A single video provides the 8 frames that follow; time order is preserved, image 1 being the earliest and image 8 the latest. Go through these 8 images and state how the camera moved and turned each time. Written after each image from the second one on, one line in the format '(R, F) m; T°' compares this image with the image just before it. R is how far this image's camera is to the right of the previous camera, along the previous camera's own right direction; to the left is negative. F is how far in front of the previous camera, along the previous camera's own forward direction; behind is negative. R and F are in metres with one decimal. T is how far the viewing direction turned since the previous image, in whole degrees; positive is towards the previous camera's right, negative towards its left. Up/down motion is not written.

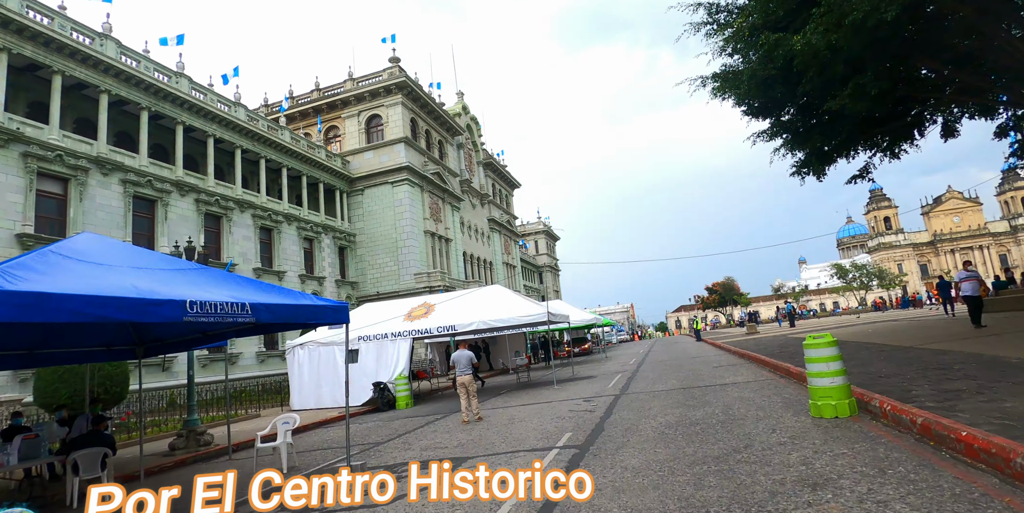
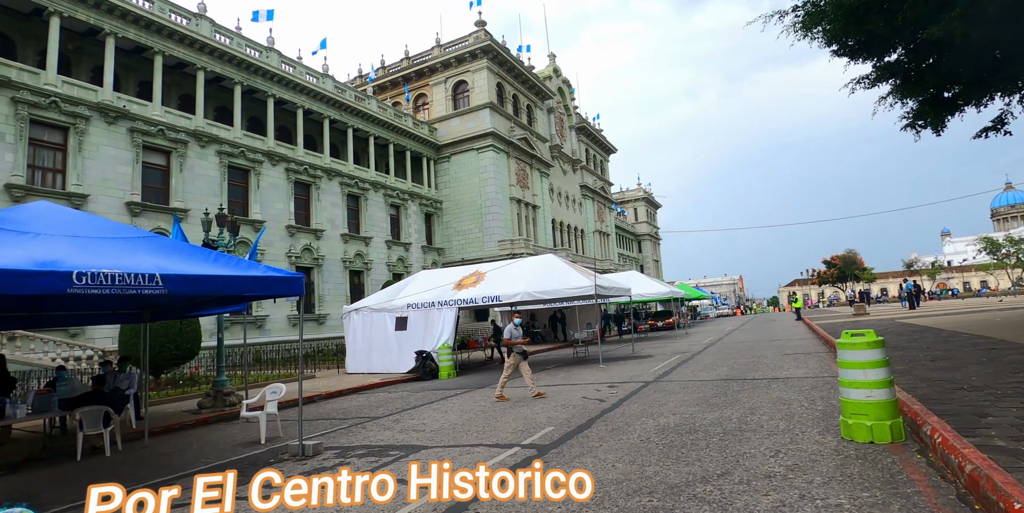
(+1.4, +1.0) m; -11°
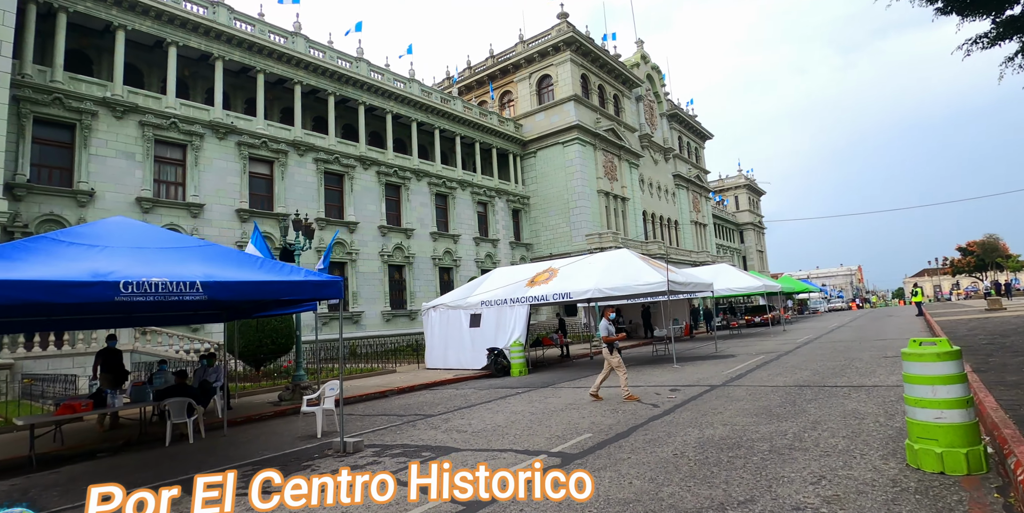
(+0.7, +0.2) m; -10°
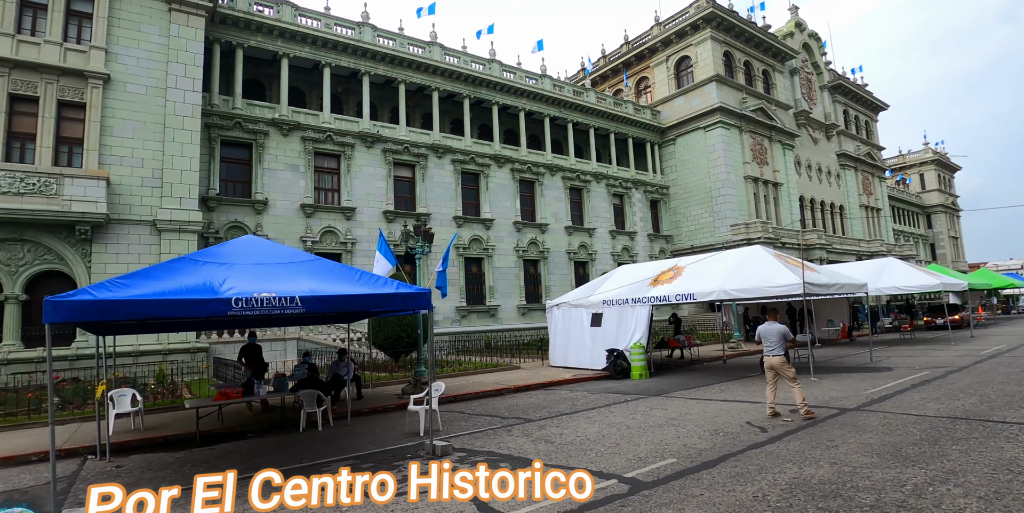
(+0.7, +0.2) m; -15°
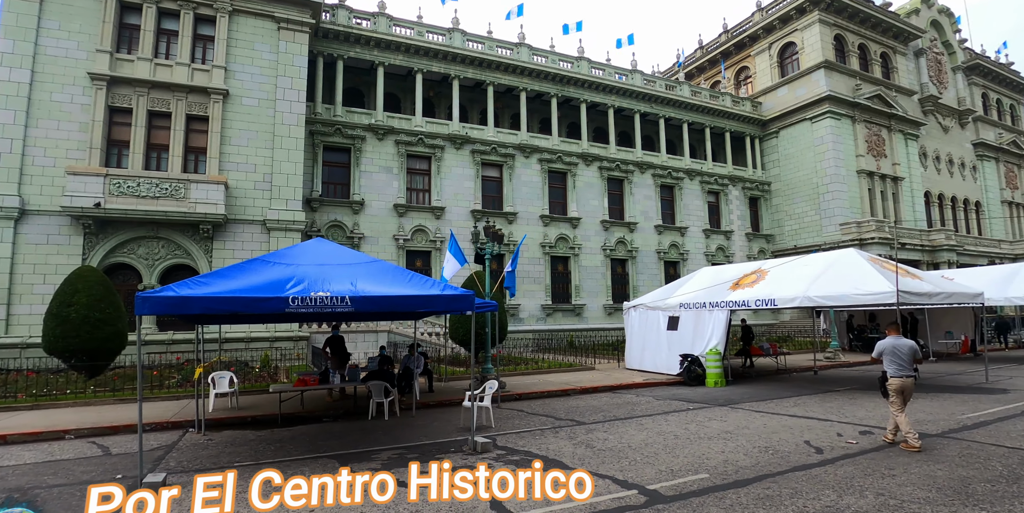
(+0.7, 0.0) m; -10°
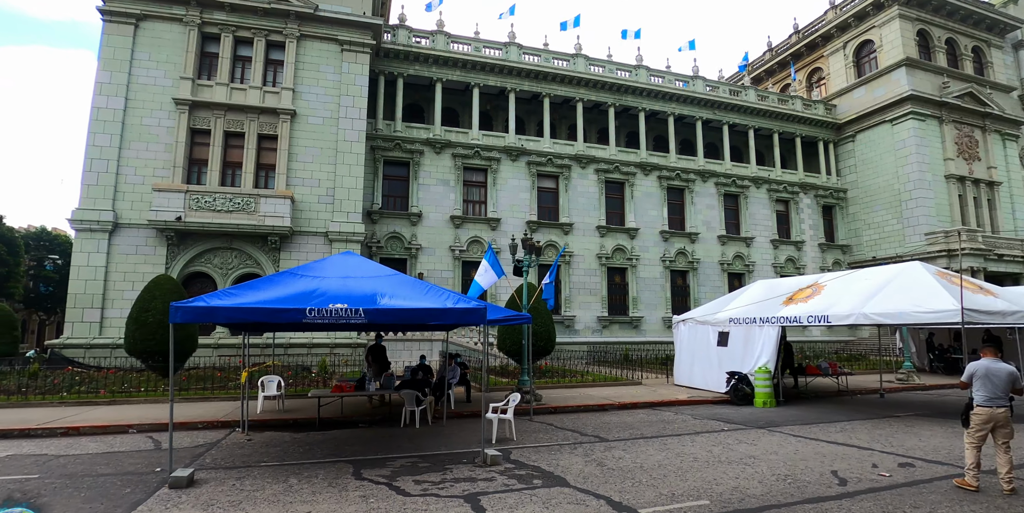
(+0.7, 0.0) m; -7°
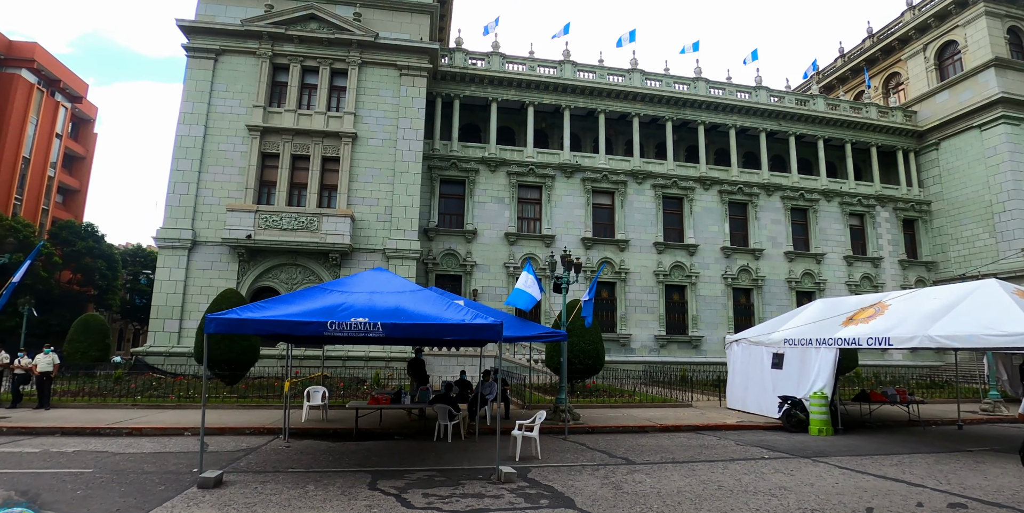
(+0.6, 0.0) m; -7°
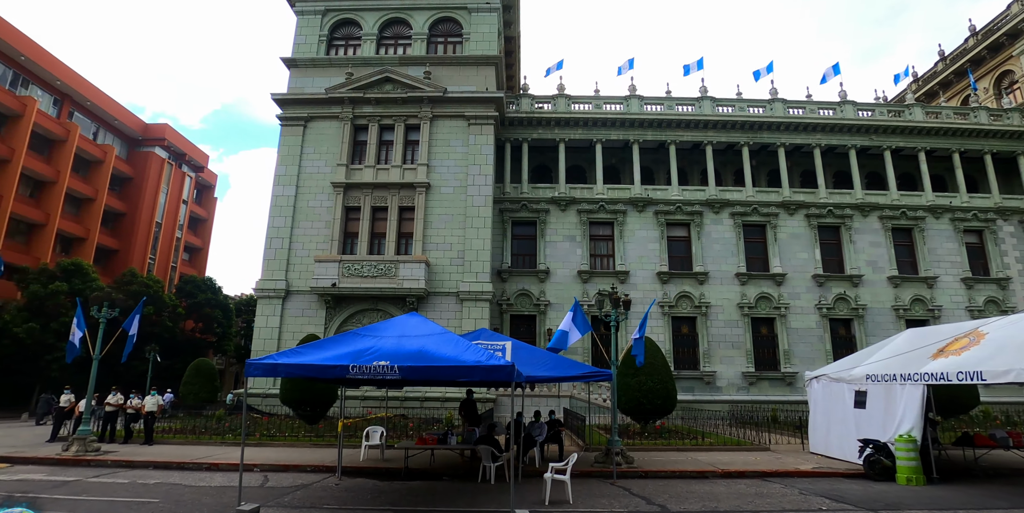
(+1.1, -0.1) m; -10°
